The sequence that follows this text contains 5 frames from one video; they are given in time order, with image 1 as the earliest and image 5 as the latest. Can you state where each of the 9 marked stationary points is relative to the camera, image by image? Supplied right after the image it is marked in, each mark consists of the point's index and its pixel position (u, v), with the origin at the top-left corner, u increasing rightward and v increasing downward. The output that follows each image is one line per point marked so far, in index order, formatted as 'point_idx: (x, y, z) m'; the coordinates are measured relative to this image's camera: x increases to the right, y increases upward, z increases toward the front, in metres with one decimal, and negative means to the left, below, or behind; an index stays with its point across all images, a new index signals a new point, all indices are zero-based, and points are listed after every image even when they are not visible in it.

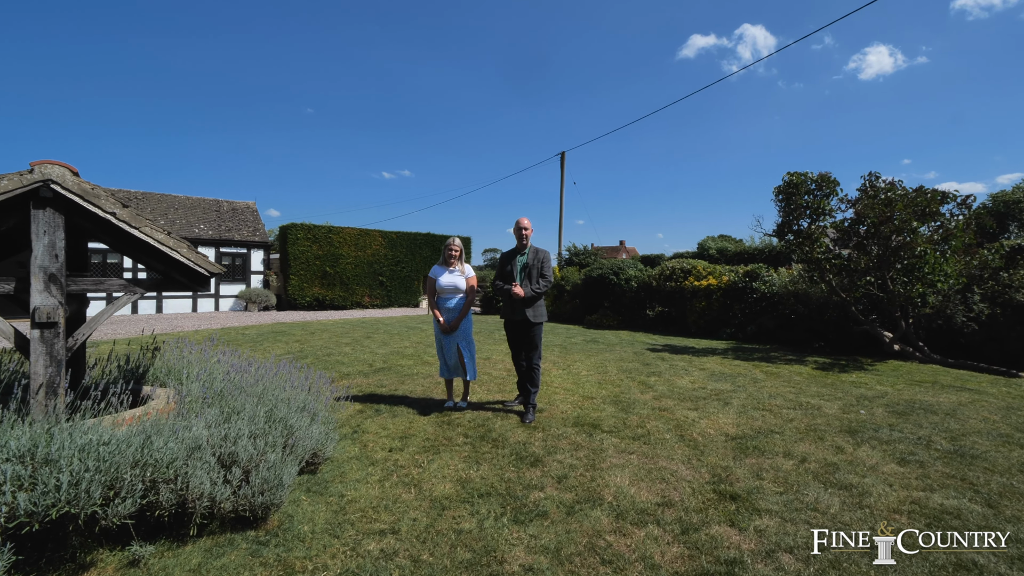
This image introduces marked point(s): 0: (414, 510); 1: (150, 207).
0: (-0.6, -1.3, +2.7) m
1: (-14.2, +3.2, +18.3) m
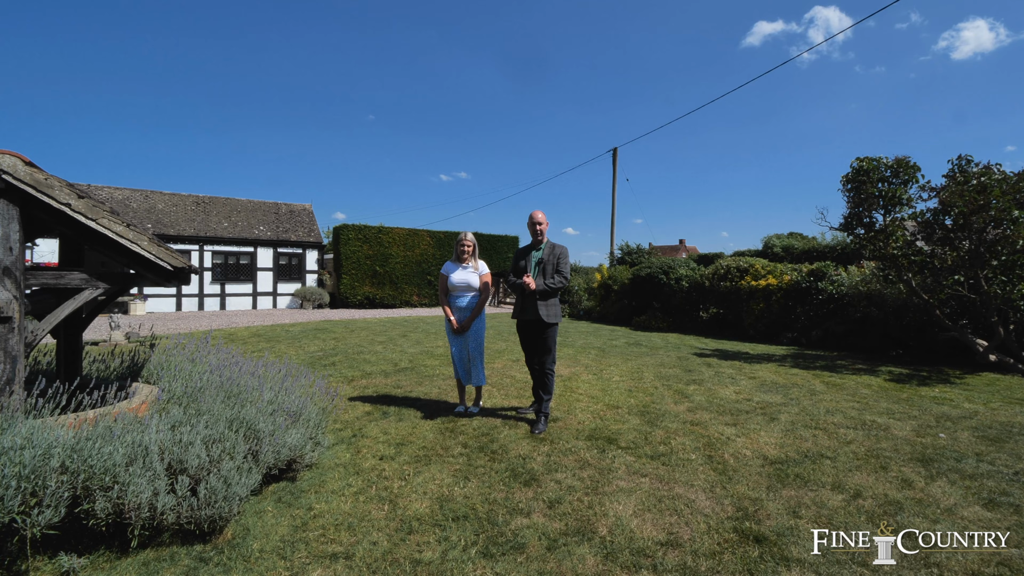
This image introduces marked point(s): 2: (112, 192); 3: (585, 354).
0: (-0.7, -1.2, +2.4) m
1: (-12.3, +3.3, +19.6) m
2: (-15.2, +3.7, +17.8) m
3: (+1.3, -1.2, +8.4) m
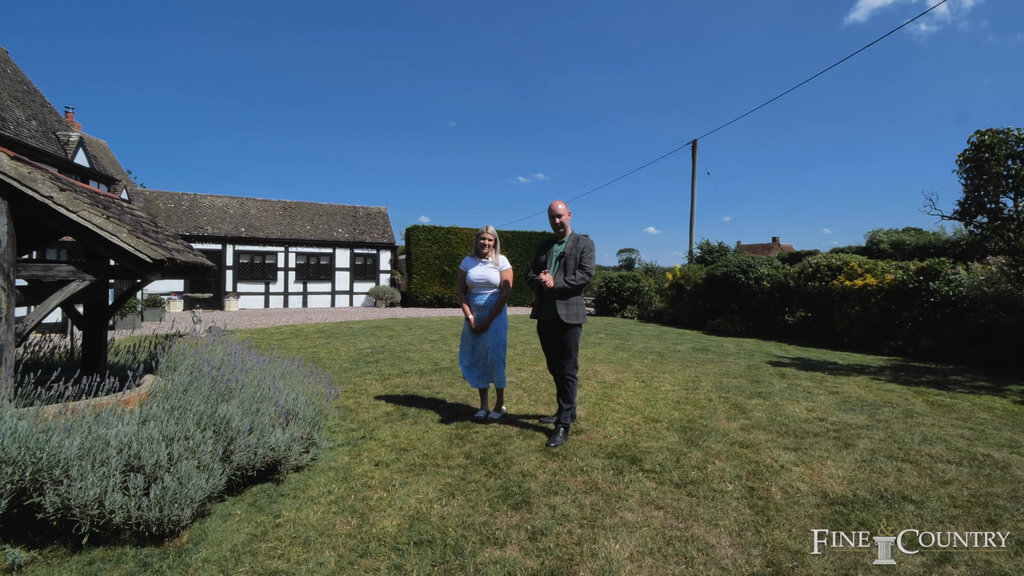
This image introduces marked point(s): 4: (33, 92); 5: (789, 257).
0: (-0.8, -1.2, +2.2) m
1: (-9.5, +3.3, +21.0) m
2: (-12.6, +3.7, +19.8) m
3: (+2.1, -1.2, +7.7) m
4: (-12.9, +5.3, +12.6) m
5: (+10.8, +1.2, +18.3) m
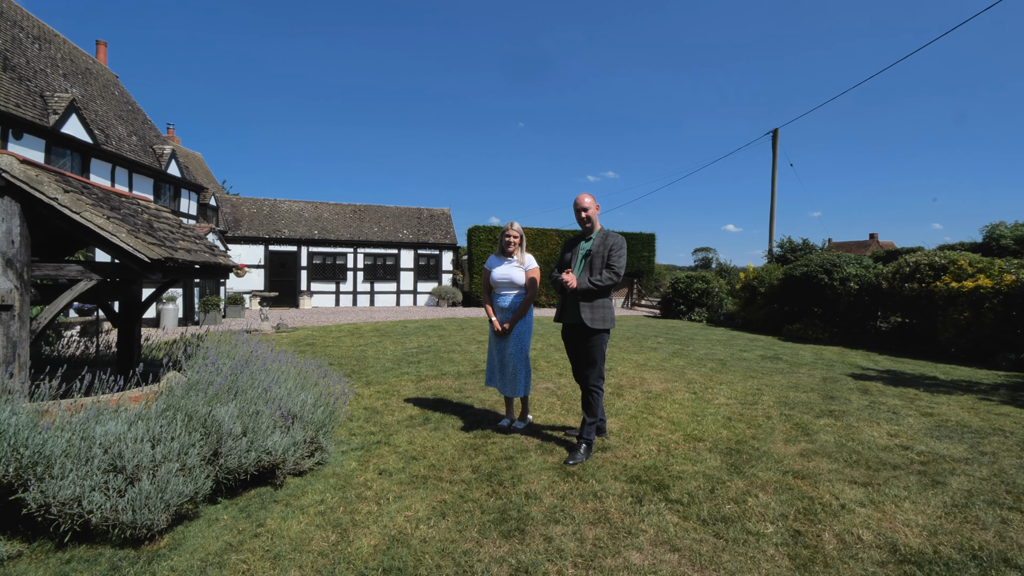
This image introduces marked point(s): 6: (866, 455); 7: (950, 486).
0: (-0.9, -1.2, +2.0) m
1: (-6.7, +3.4, +21.9) m
2: (-10.0, +3.8, +21.2) m
3: (+2.8, -1.2, +7.1) m
4: (-11.3, +5.3, +14.1) m
5: (+13.0, +1.1, +16.3) m
6: (+2.7, -1.3, +3.5) m
7: (+2.8, -1.2, +2.9) m
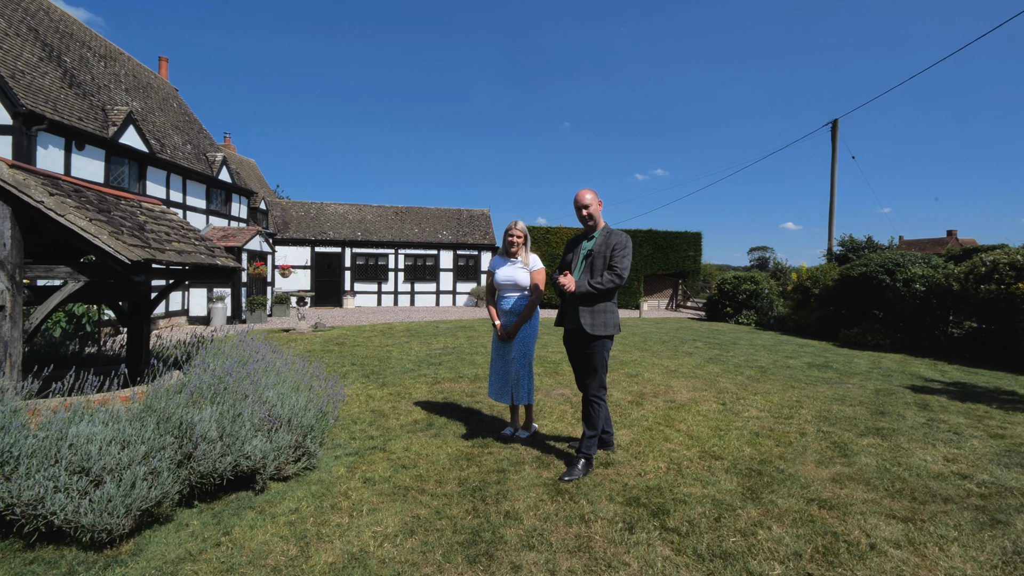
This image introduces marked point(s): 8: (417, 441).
0: (-1.1, -1.2, +1.9) m
1: (-4.9, +3.4, +22.3) m
2: (-8.2, +3.8, +21.9) m
3: (+3.1, -1.2, +6.6) m
4: (-10.2, +5.3, +14.9) m
5: (+14.1, +1.1, +14.8) m
6: (+2.6, -1.3, +3.0) m
7: (+2.7, -1.3, +2.5) m
8: (-0.7, -1.2, +3.7) m
